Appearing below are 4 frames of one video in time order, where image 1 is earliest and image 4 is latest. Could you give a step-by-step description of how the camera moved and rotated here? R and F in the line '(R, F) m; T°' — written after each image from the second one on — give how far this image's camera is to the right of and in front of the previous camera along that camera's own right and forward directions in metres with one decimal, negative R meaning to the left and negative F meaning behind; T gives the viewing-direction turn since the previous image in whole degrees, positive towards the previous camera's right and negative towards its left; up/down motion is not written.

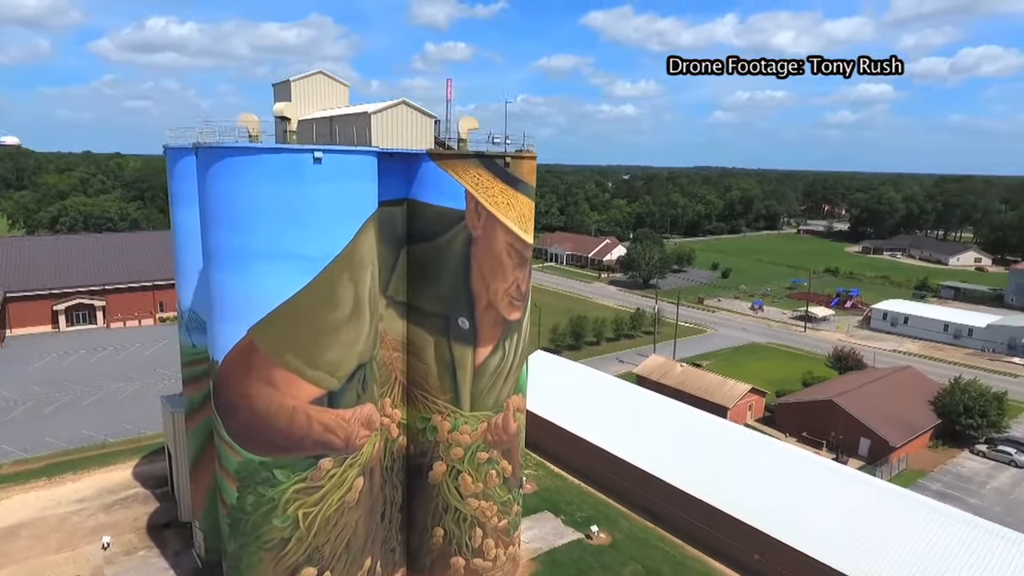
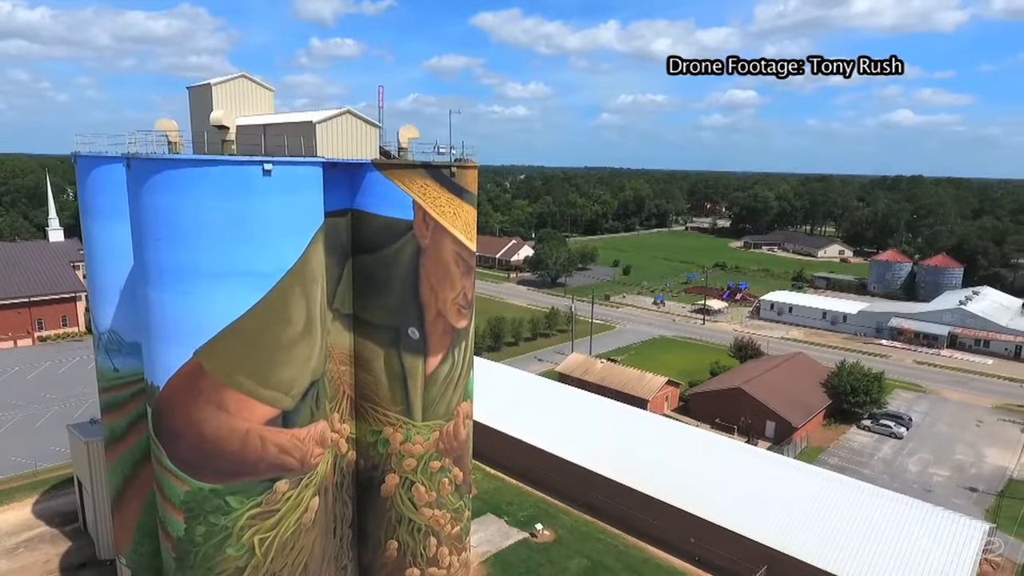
(-1.5, -0.1) m; +9°
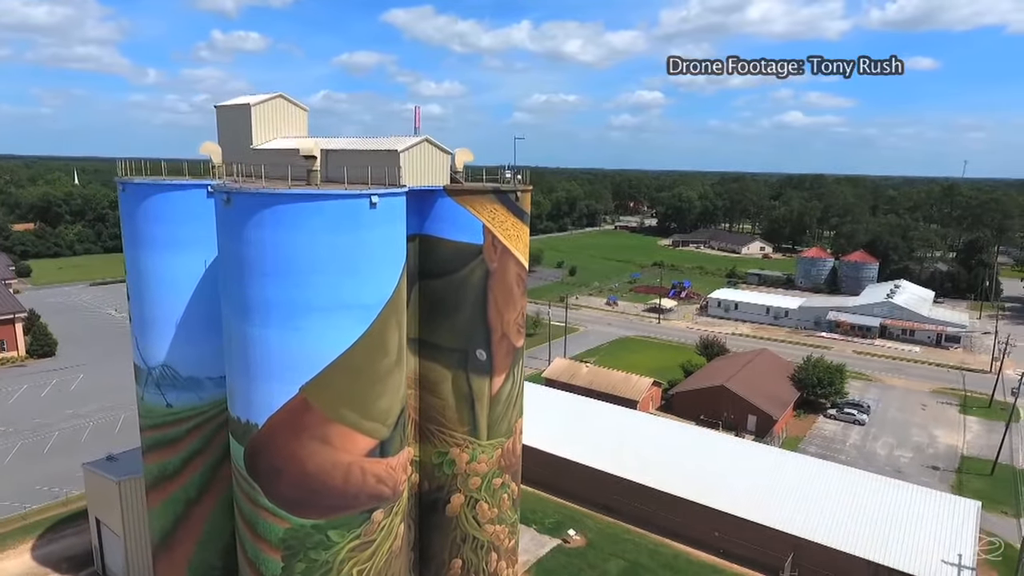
(-4.2, -0.3) m; +8°
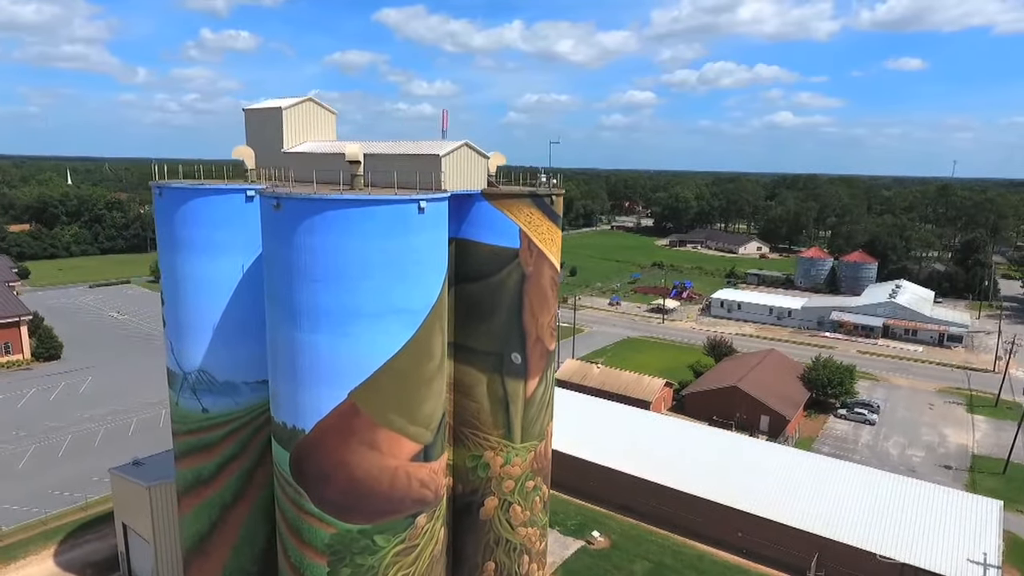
(-1.2, 0.0) m; +1°
